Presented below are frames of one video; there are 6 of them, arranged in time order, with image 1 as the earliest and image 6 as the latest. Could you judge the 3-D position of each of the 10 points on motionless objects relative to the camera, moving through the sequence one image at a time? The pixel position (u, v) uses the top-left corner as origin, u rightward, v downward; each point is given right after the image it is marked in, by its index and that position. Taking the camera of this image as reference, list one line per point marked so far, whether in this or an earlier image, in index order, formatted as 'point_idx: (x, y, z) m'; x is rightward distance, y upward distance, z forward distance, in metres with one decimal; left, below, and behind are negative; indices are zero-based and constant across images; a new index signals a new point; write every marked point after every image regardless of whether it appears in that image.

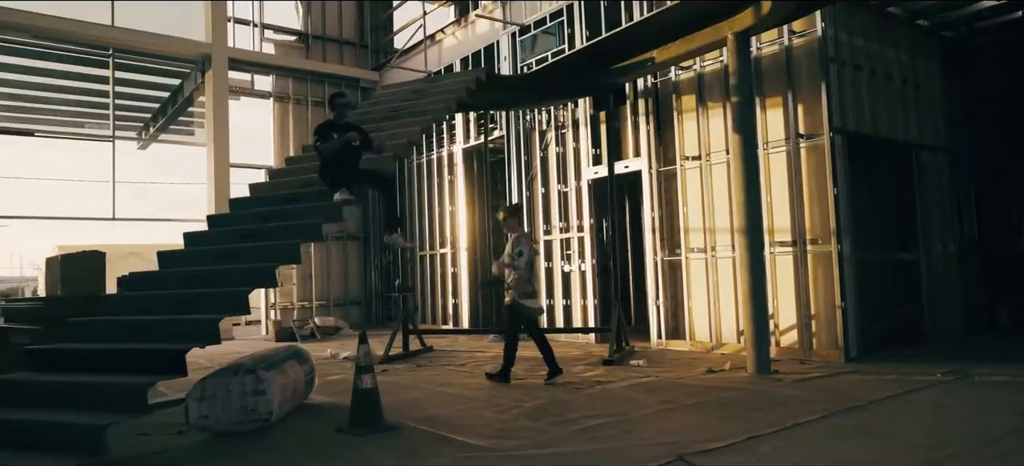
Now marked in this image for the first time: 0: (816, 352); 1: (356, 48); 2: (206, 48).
0: (+3.2, -1.3, +7.3) m
1: (-3.6, +4.3, +15.6) m
2: (-5.9, +3.6, +13.1) m
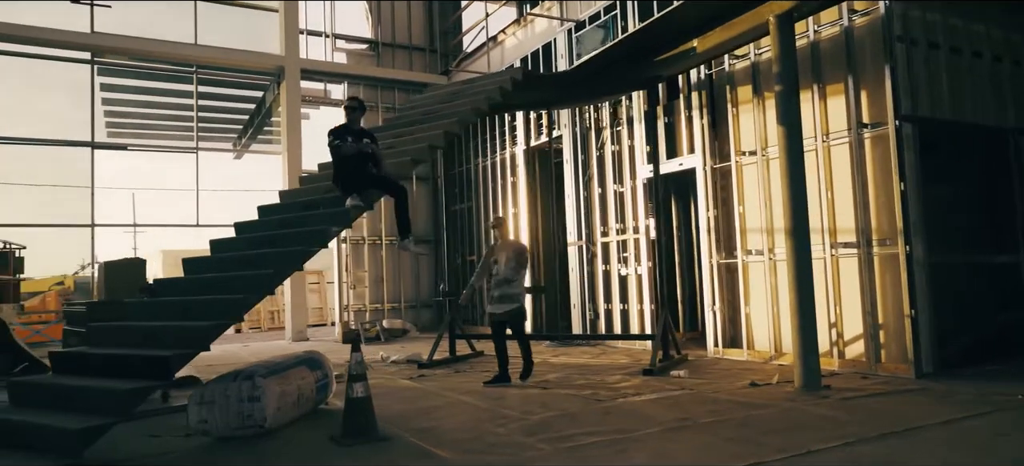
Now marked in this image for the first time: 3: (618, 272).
0: (+3.6, -1.3, +6.5) m
1: (-2.0, +4.2, +15.8) m
2: (-4.7, +3.5, +13.6) m
3: (+1.6, -0.6, +10.1) m
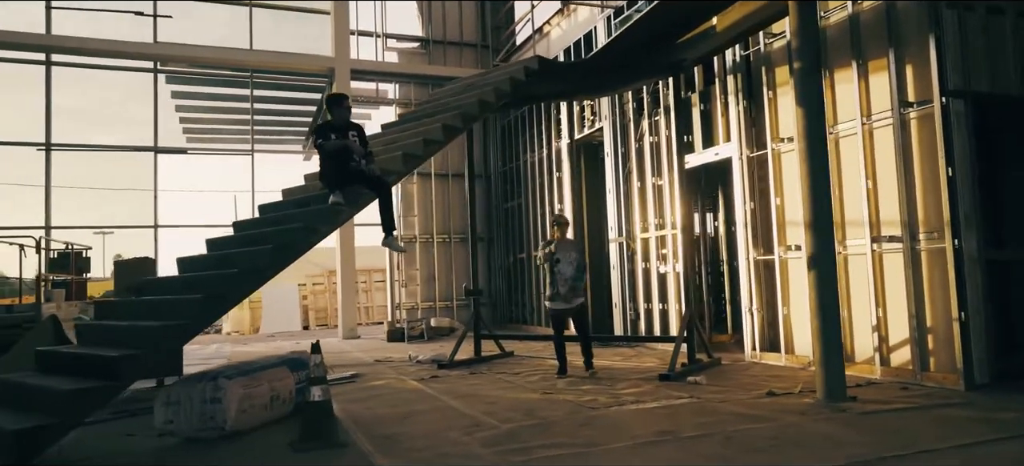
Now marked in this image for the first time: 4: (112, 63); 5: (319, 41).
0: (+3.6, -1.2, +5.8) m
1: (-0.8, +4.2, +15.7) m
2: (-3.7, +3.5, +13.9) m
3: (+2.0, -0.5, +9.6) m
4: (-7.8, +3.3, +13.3) m
5: (-4.0, +4.0, +14.2) m
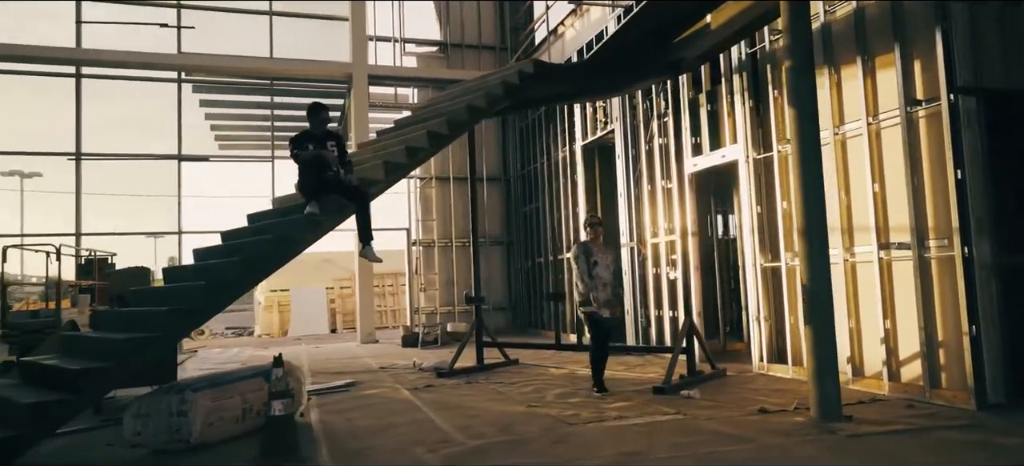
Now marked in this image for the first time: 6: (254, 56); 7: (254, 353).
0: (+3.4, -1.3, +5.4) m
1: (-0.4, +4.2, +15.6) m
2: (-3.4, +3.4, +13.9) m
3: (+2.1, -0.6, +9.3) m
4: (-7.5, +3.2, +13.6) m
5: (-3.7, +3.9, +14.3) m
6: (-5.1, +3.5, +13.6) m
7: (-4.7, -2.2, +12.4) m
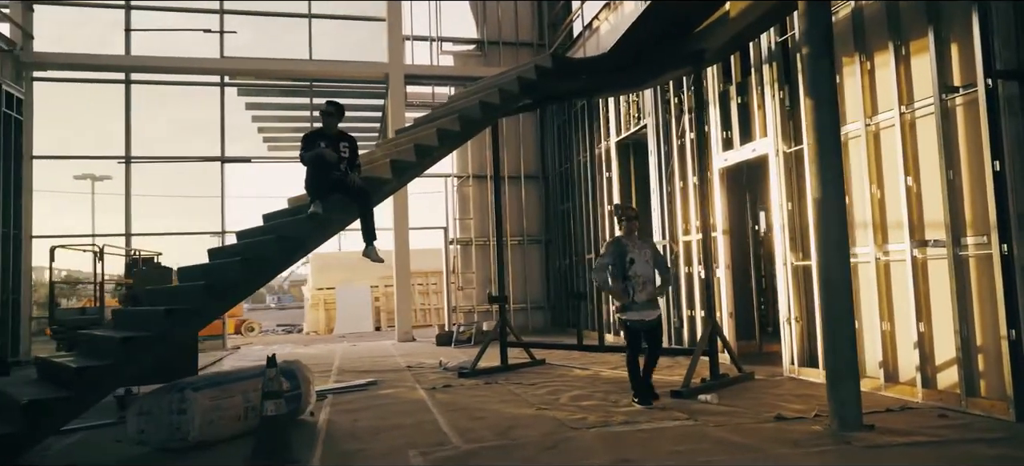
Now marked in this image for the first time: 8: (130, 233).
0: (+3.4, -1.2, +5.0) m
1: (+0.5, +4.2, +15.5) m
2: (-2.6, +3.4, +14.1) m
3: (+2.5, -0.5, +9.0) m
4: (-6.8, +3.2, +14.0) m
5: (-2.9, +3.9, +14.4) m
6: (-4.4, +3.5, +13.8) m
7: (-4.1, -2.2, +12.7) m
8: (-7.8, 0.0, +13.9) m
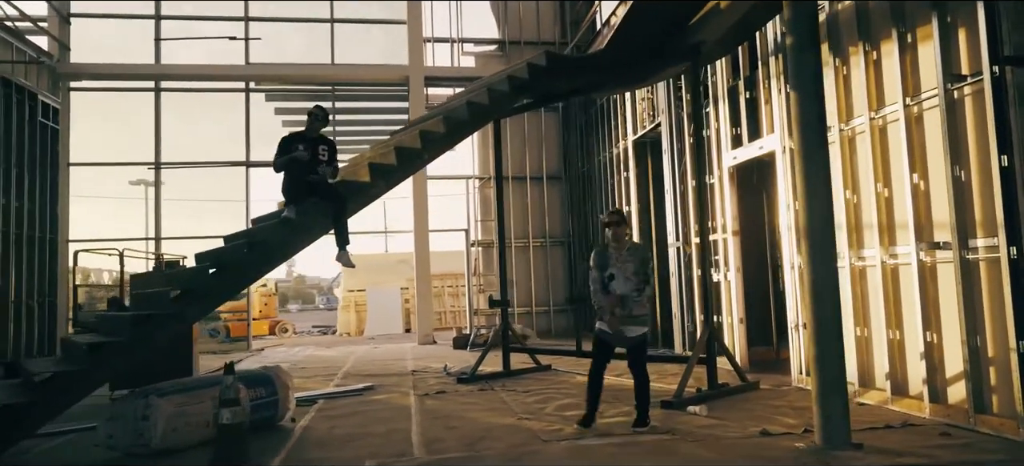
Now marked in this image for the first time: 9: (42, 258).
0: (+3.2, -1.2, +4.6) m
1: (+1.0, +4.2, +15.2) m
2: (-2.2, +3.4, +14.1) m
3: (+2.5, -0.6, +8.6) m
4: (-6.3, +3.1, +14.3) m
5: (-2.5, +3.9, +14.4) m
6: (-4.0, +3.5, +14.0) m
7: (-3.7, -2.2, +12.8) m
8: (-7.3, -0.1, +14.2) m
9: (-8.5, -0.5, +12.3) m
